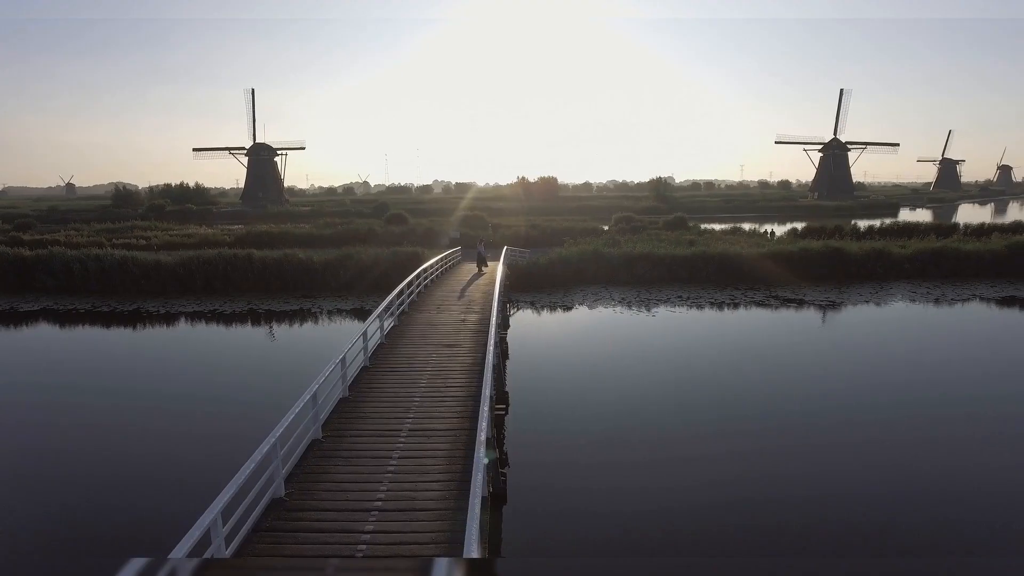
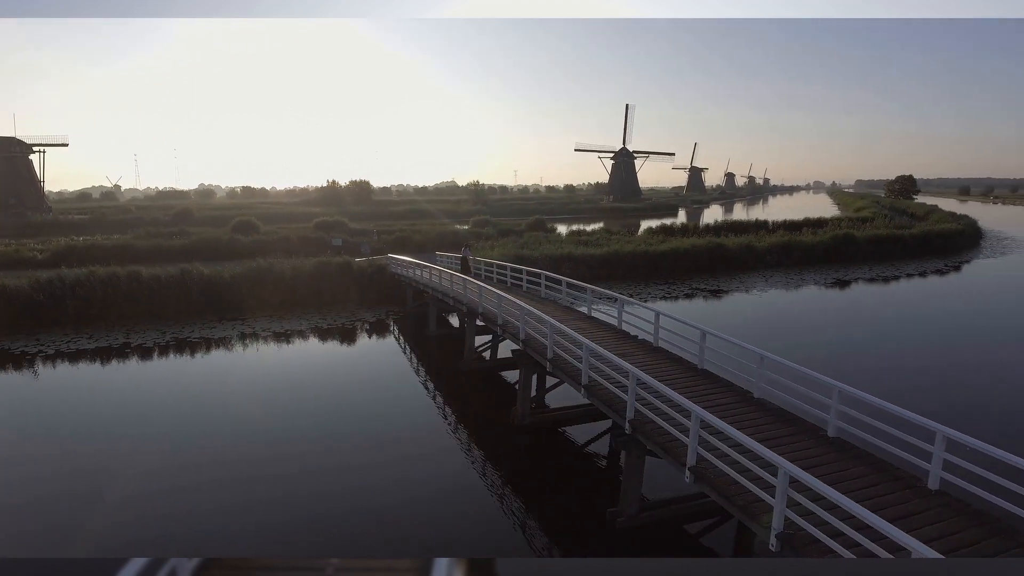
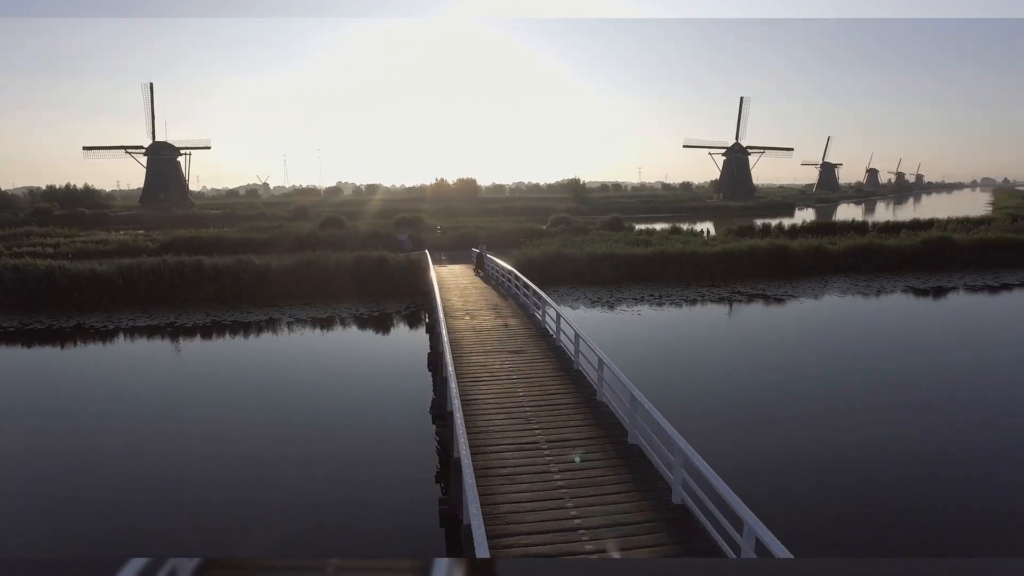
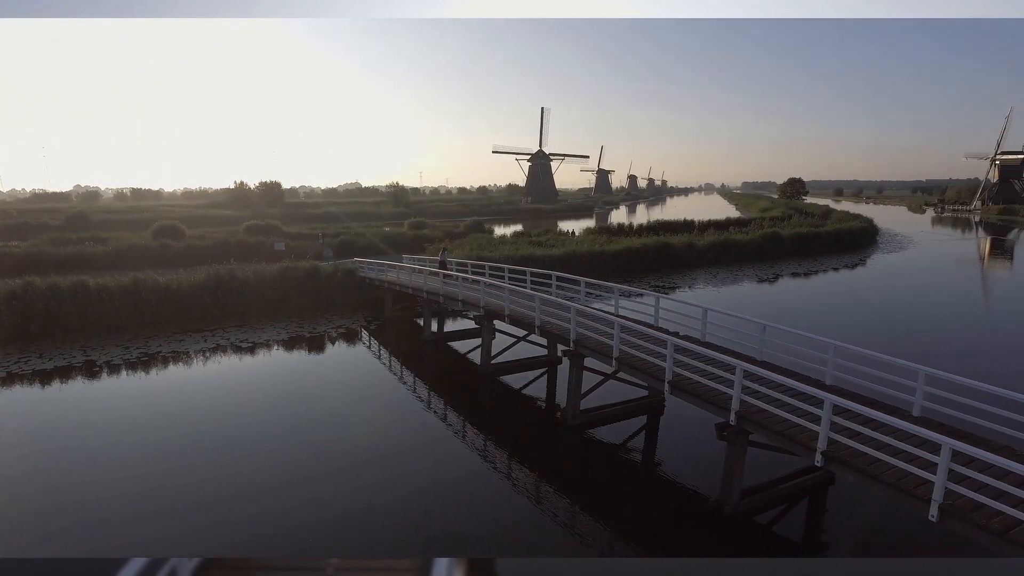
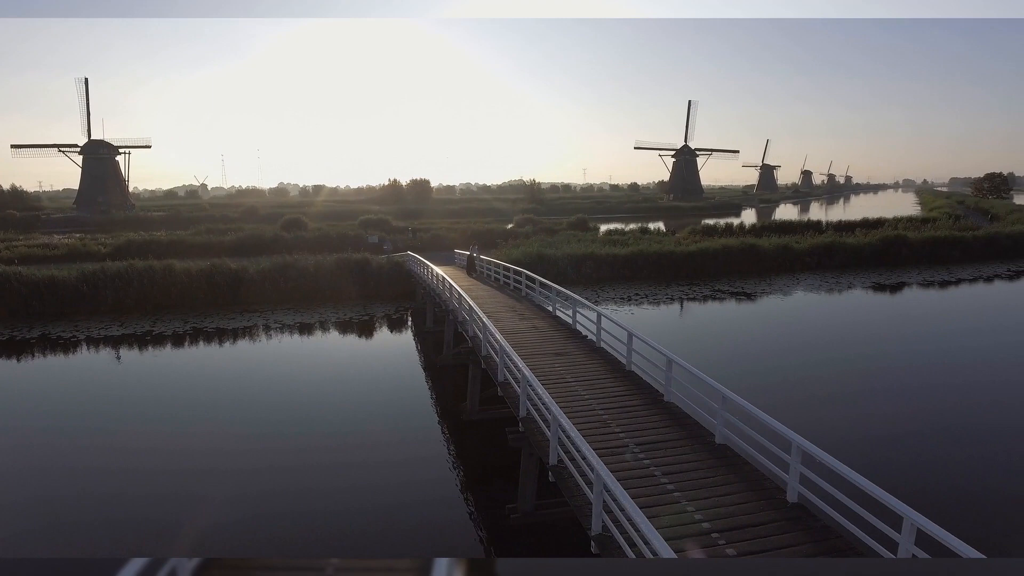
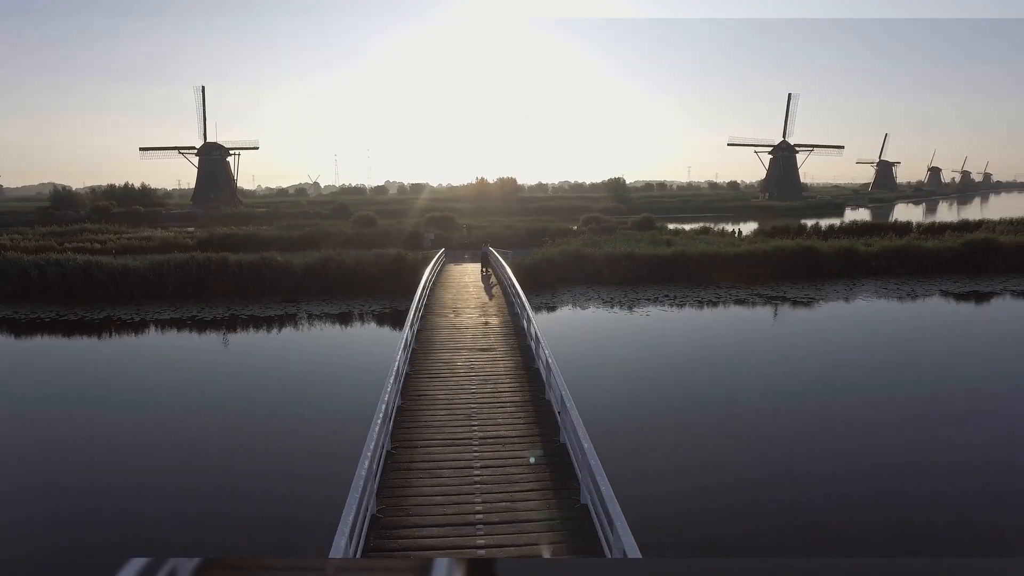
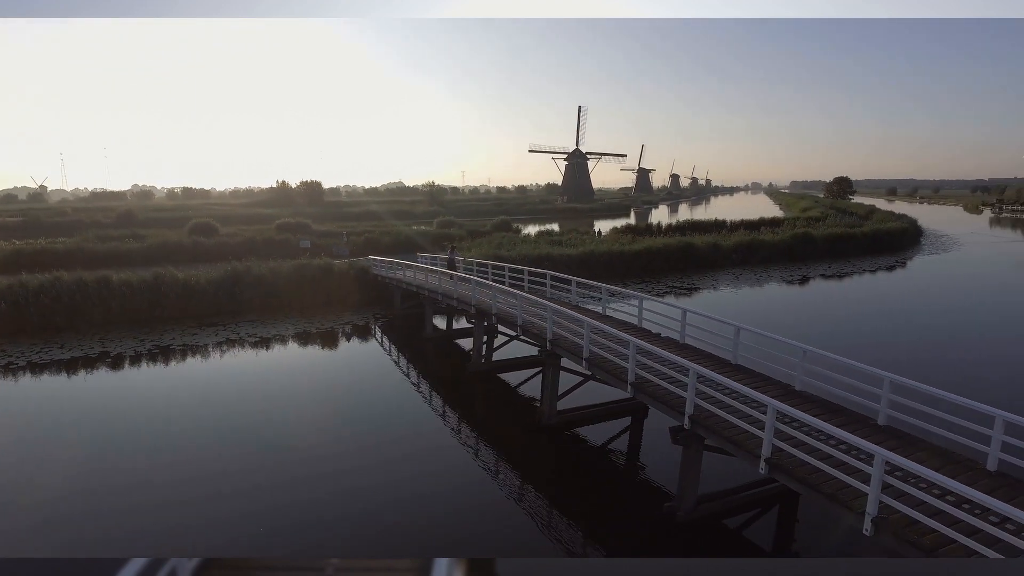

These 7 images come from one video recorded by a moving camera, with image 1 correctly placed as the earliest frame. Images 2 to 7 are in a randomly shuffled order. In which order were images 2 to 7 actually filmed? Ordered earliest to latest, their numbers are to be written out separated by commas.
6, 3, 5, 2, 7, 4
